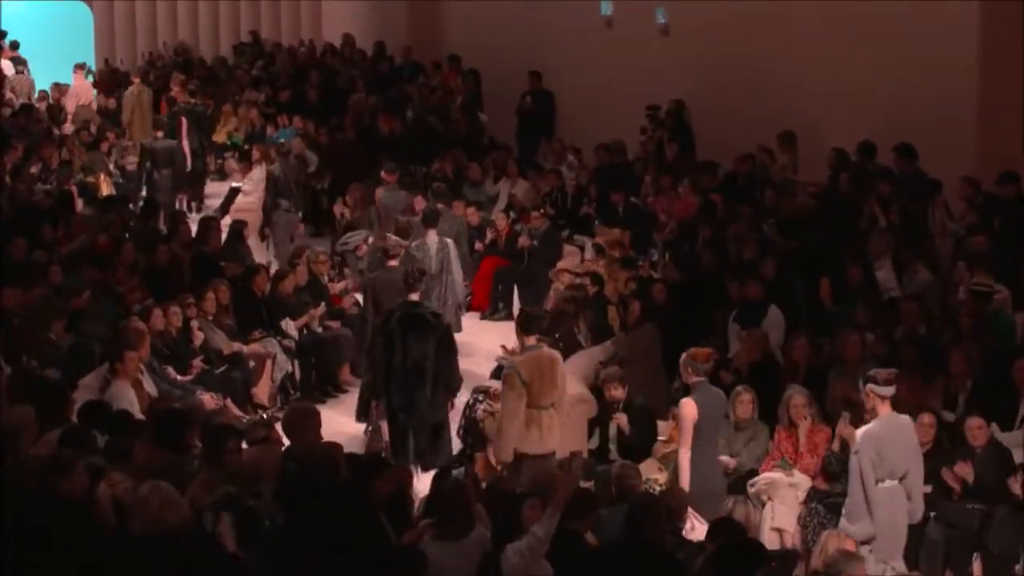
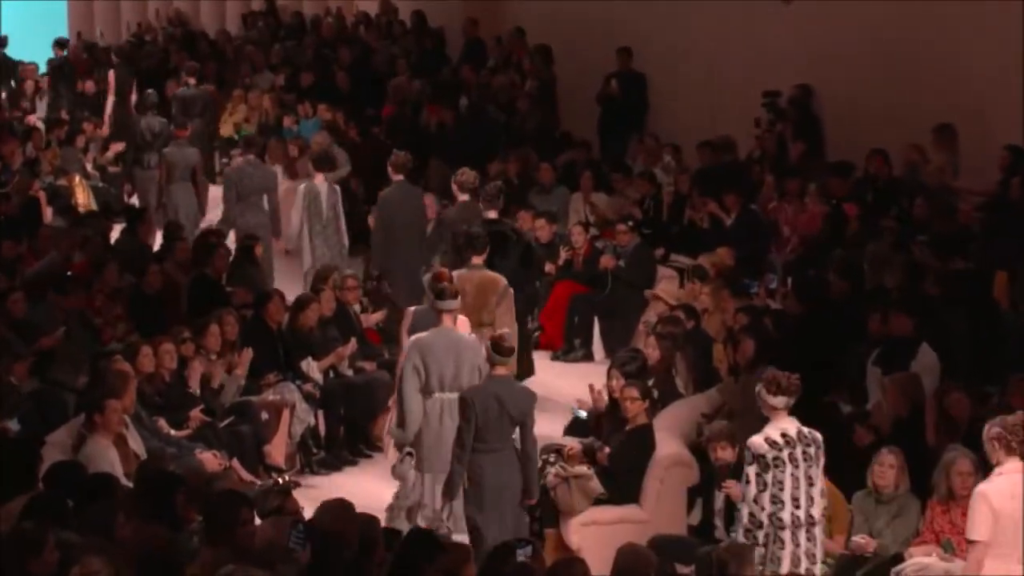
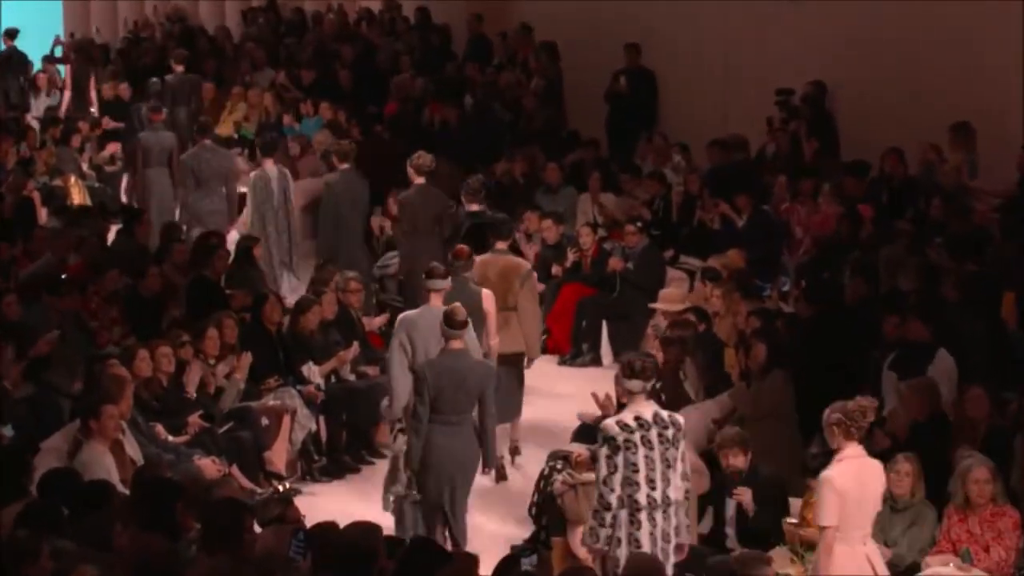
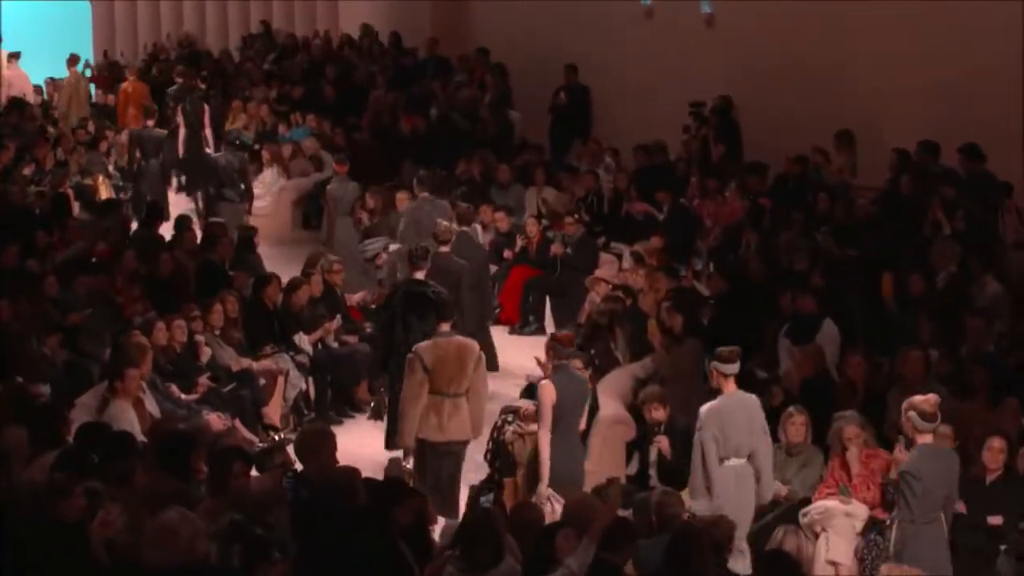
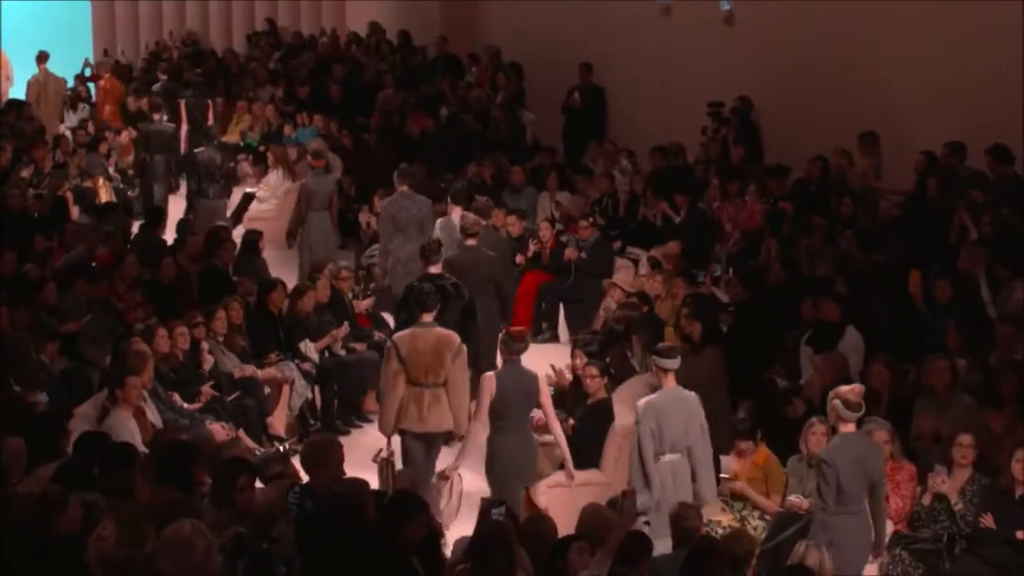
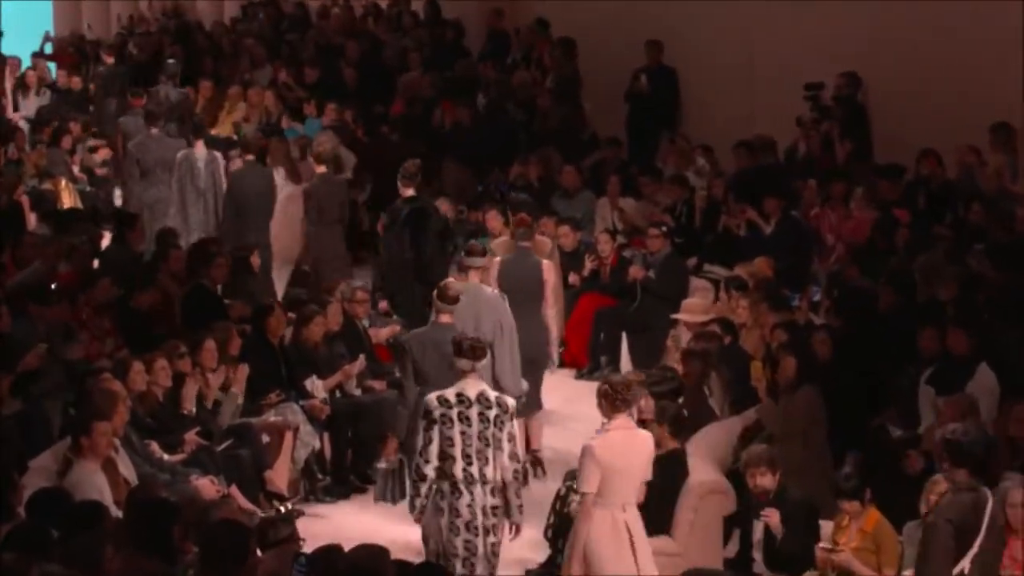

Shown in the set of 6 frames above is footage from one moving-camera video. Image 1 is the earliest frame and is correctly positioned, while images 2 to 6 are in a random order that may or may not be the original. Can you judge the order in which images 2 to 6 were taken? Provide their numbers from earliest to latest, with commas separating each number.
4, 5, 2, 3, 6
